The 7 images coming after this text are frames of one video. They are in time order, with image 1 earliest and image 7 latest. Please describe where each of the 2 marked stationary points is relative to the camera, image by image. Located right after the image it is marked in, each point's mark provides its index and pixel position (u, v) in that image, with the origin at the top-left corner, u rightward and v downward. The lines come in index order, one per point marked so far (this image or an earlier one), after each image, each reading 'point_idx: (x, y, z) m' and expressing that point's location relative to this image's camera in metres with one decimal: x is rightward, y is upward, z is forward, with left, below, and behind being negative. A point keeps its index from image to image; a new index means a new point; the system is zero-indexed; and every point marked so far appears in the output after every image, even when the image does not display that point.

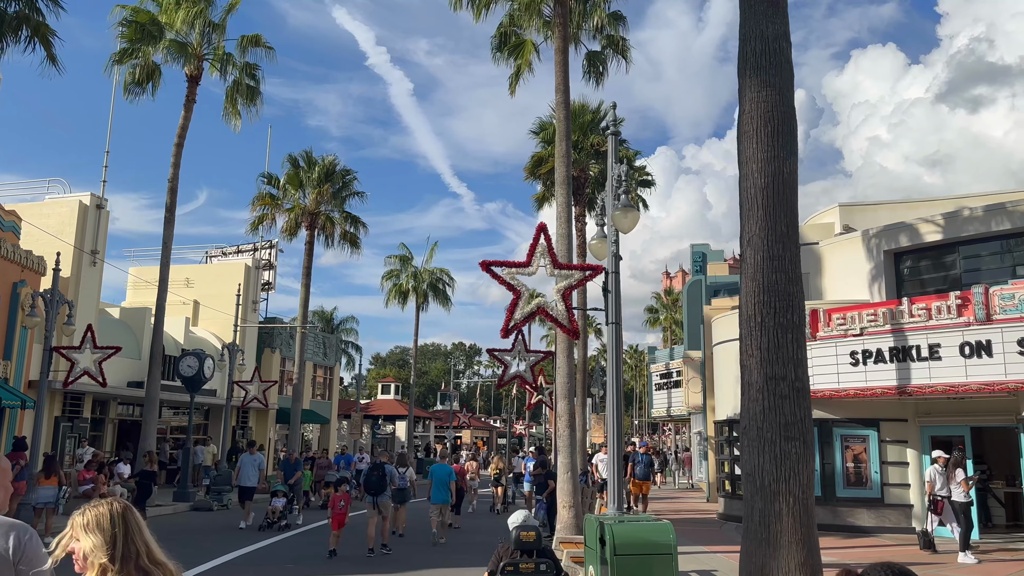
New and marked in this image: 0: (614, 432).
0: (+1.1, -1.6, +9.0) m
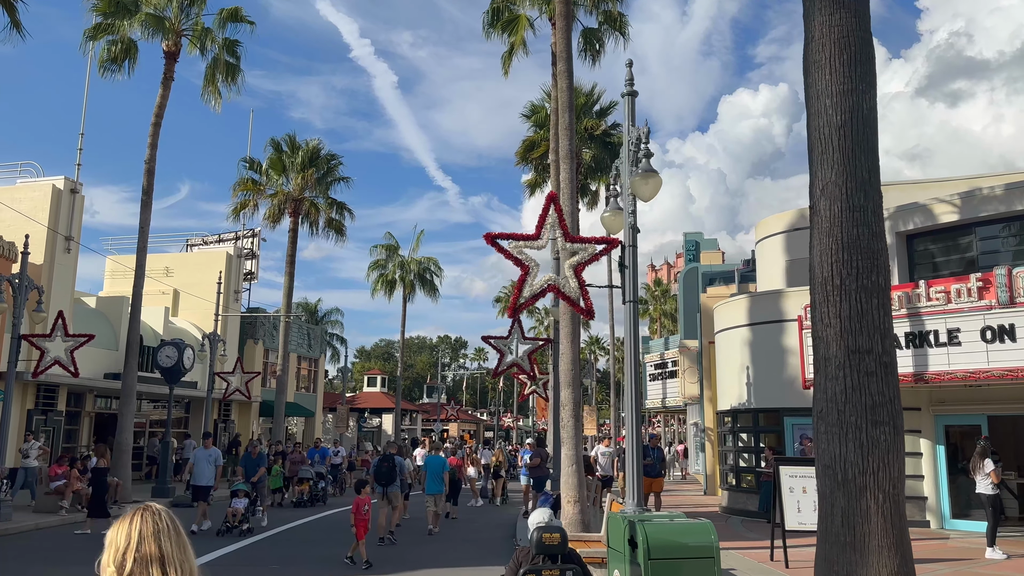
0: (+1.2, -1.4, +8.2) m
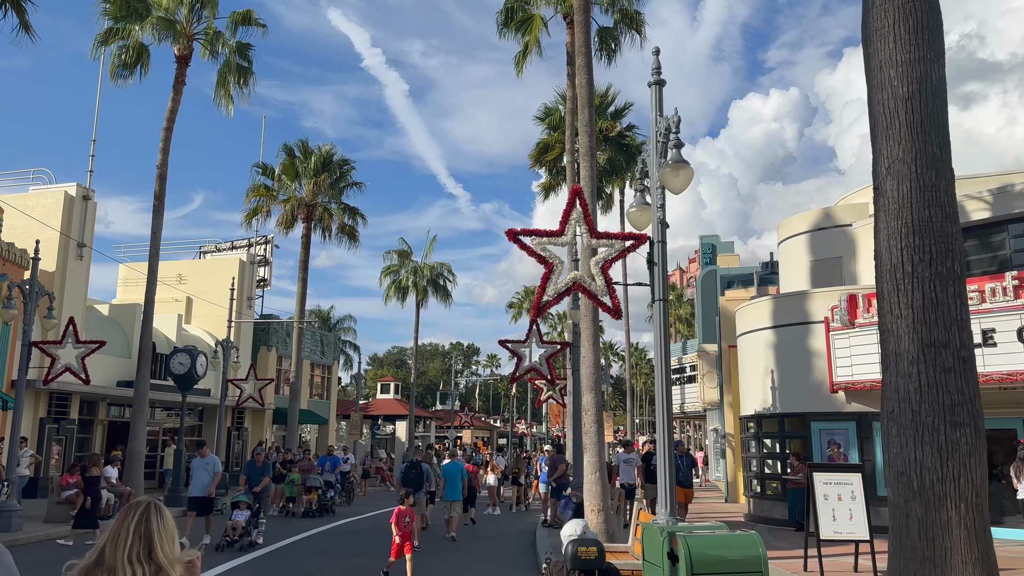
0: (+1.5, -1.3, +7.8) m
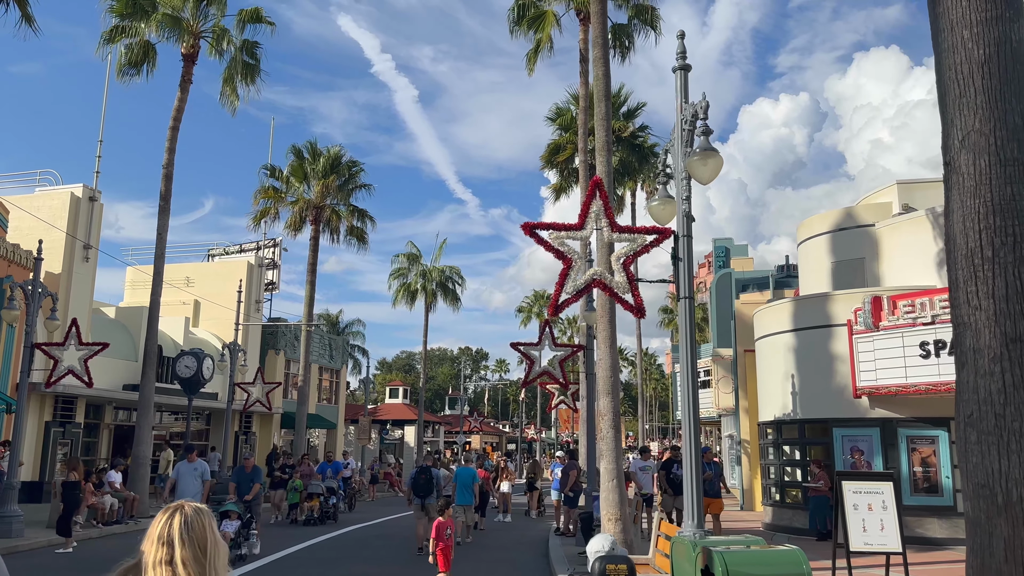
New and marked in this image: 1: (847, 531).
0: (+1.6, -1.3, +7.3) m
1: (+4.1, -3.0, +10.0) m
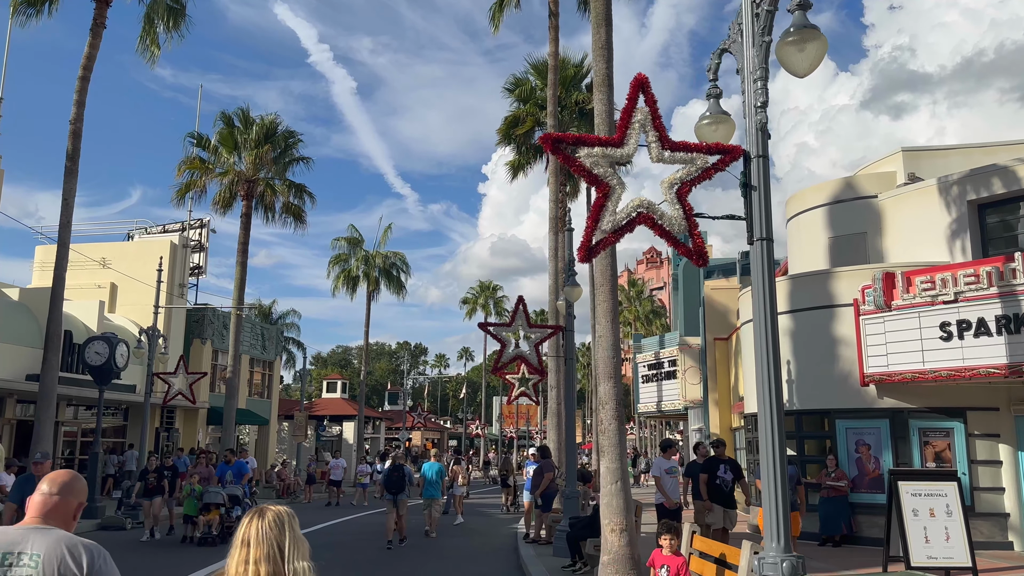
0: (+1.7, -0.9, +5.3) m
1: (+4.0, -2.6, +8.2) m
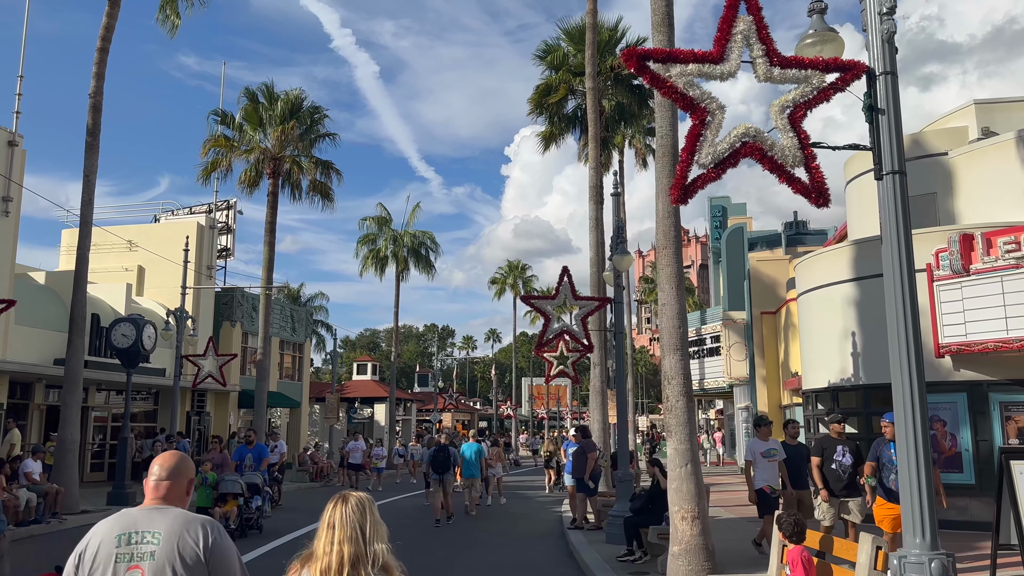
0: (+2.1, -0.6, +4.4) m
1: (+4.6, -2.2, +7.3) m
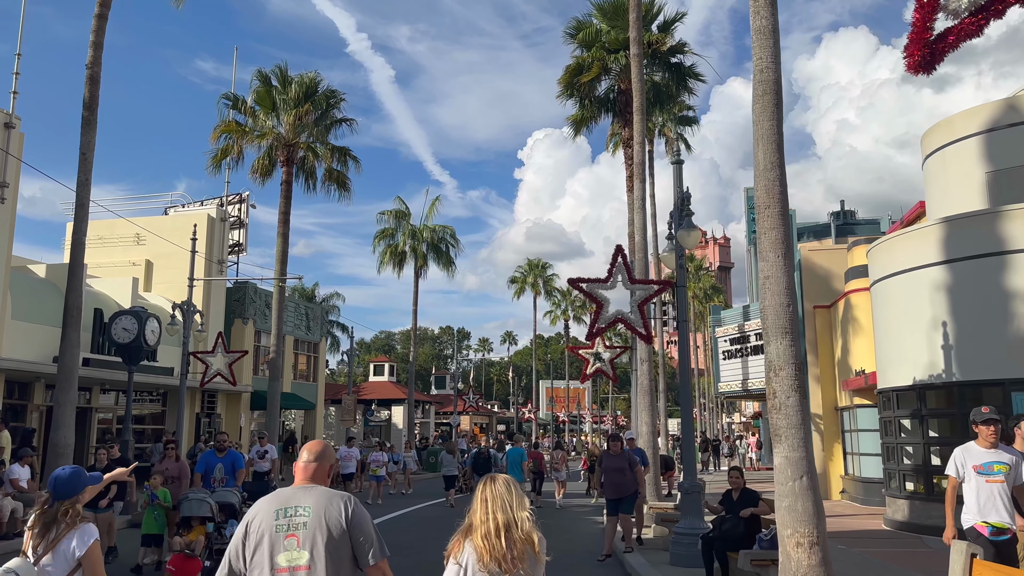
0: (+2.6, -0.3, +2.7) m
1: (+5.1, -1.9, +5.5) m
